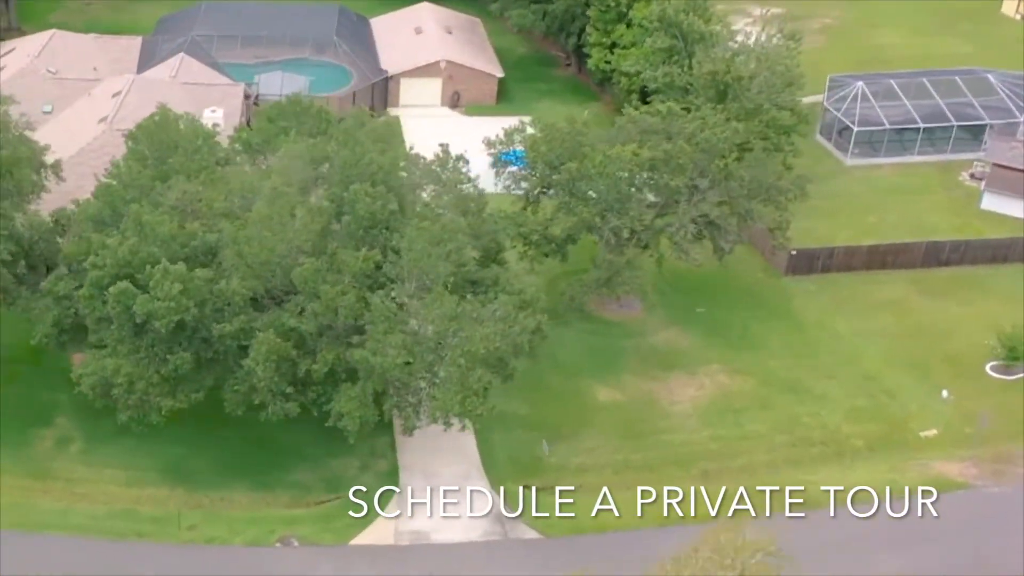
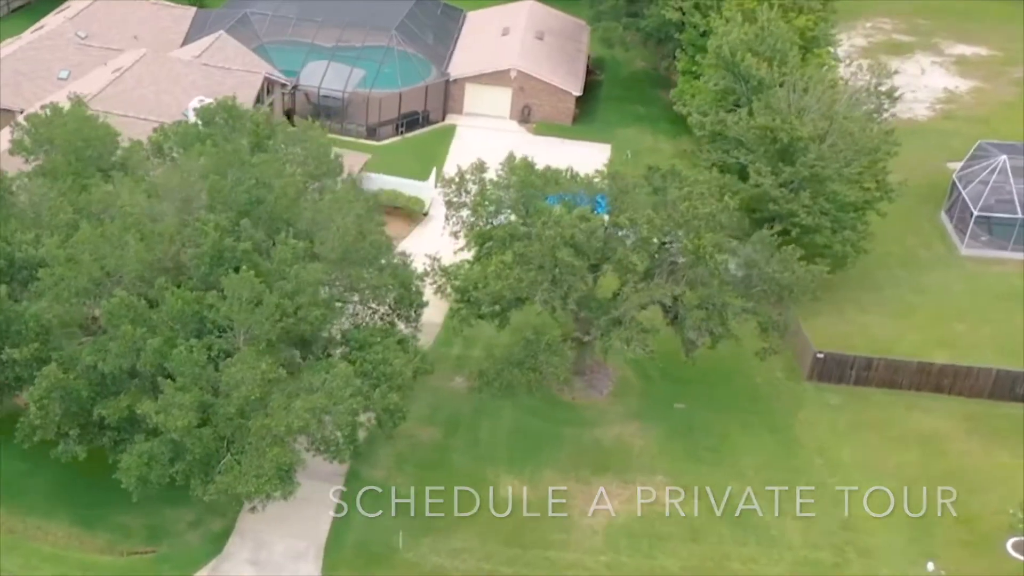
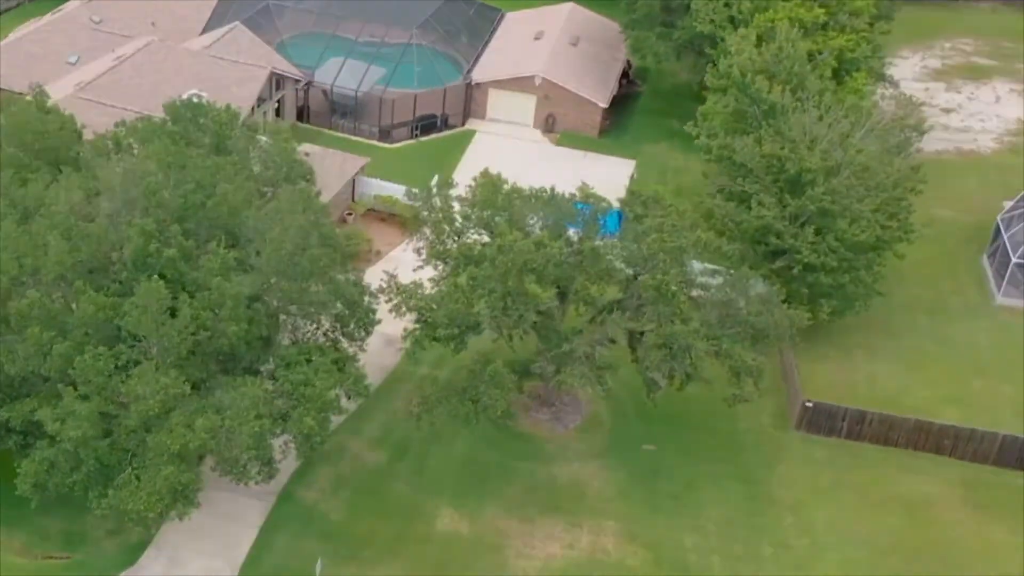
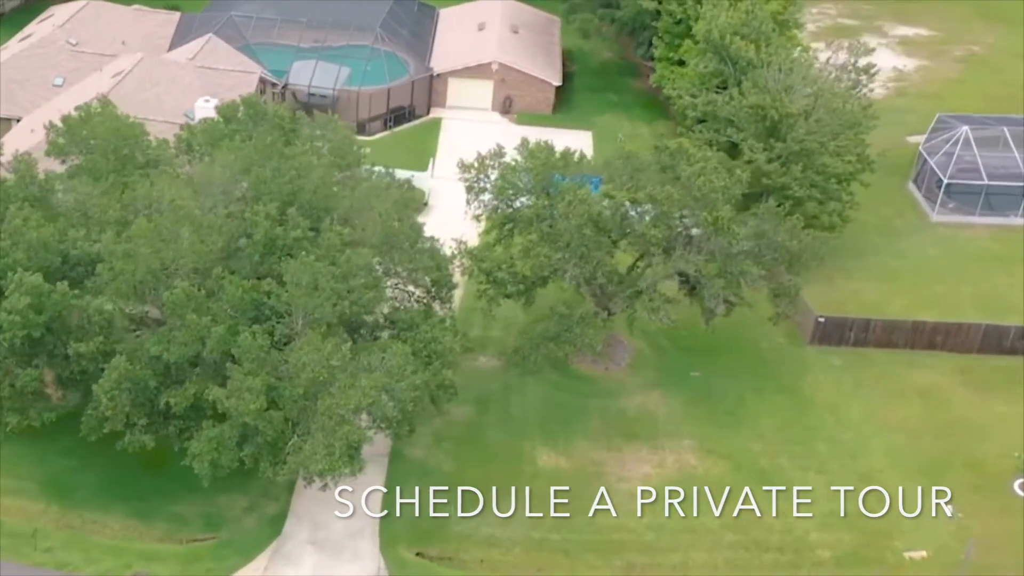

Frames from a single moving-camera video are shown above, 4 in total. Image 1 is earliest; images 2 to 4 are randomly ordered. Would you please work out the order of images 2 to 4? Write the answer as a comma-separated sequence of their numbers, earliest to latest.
4, 2, 3
